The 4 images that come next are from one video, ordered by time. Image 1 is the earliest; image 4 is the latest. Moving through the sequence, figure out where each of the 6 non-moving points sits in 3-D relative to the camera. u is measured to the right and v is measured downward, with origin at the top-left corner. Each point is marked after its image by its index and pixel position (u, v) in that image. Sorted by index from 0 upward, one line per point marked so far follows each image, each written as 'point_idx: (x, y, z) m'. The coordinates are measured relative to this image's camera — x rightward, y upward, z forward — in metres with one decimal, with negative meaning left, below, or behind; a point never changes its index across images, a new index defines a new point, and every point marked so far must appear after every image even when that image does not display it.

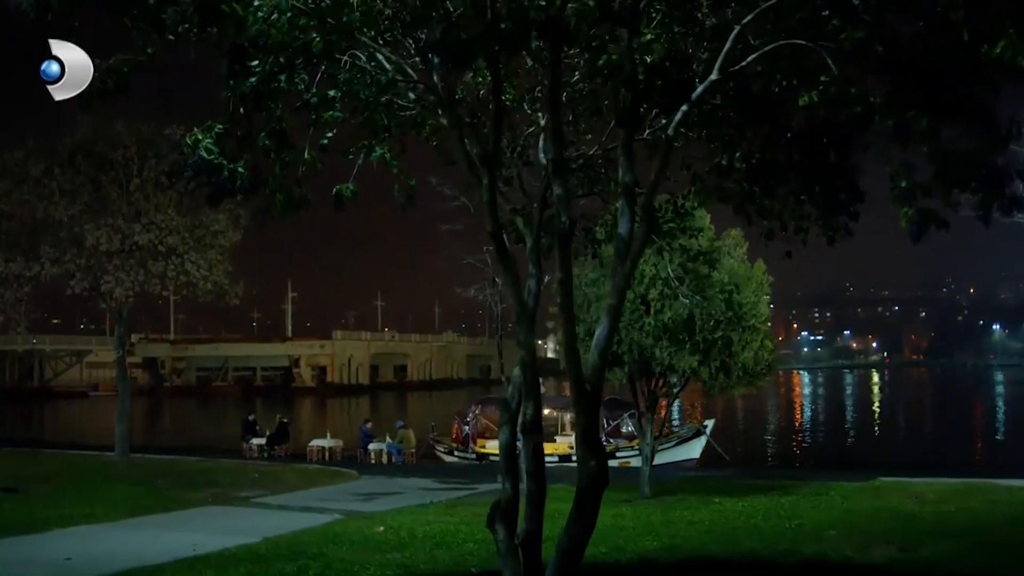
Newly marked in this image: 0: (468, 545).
0: (-0.6, -3.6, +15.6) m
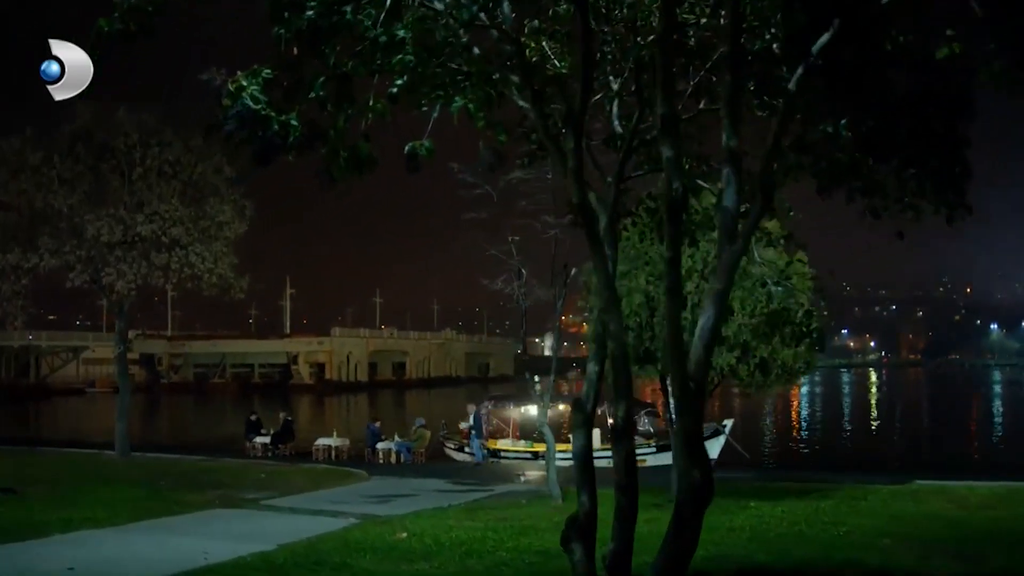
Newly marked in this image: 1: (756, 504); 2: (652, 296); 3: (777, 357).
0: (-0.2, -3.5, +14.6) m
1: (+4.3, -3.8, +19.6) m
2: (+2.3, -0.1, +18.0) m
3: (+4.4, -1.2, +18.6) m
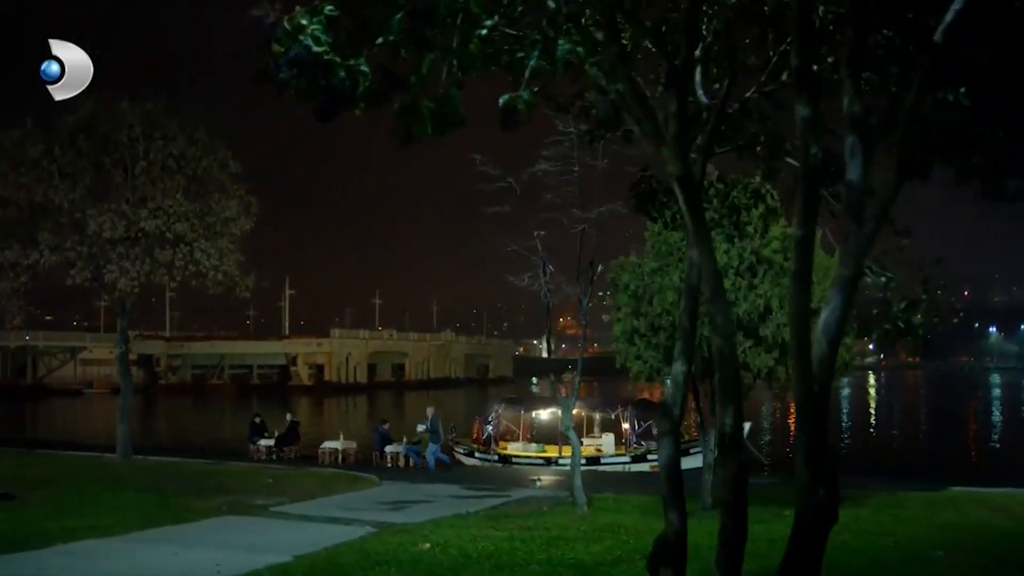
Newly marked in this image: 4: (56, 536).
0: (+0.3, -3.4, +13.7) m
1: (+4.7, -3.8, +18.8) m
2: (+2.7, -0.1, +17.2) m
3: (+4.8, -1.1, +17.7) m
4: (-6.7, -3.6, +16.2) m
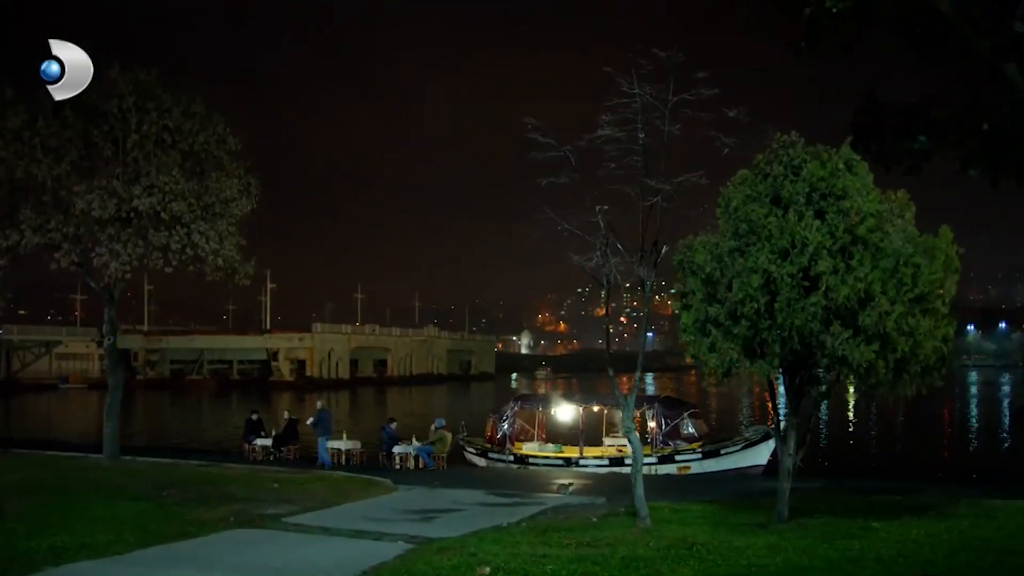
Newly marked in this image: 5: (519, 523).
0: (+1.1, -3.2, +11.5) m
1: (+5.5, -3.5, +16.6) m
2: (+3.5, +0.2, +15.0) m
3: (+5.6, -0.9, +15.6) m
4: (-5.8, -3.4, +13.8) m
5: (+0.1, -3.9, +18.2) m
